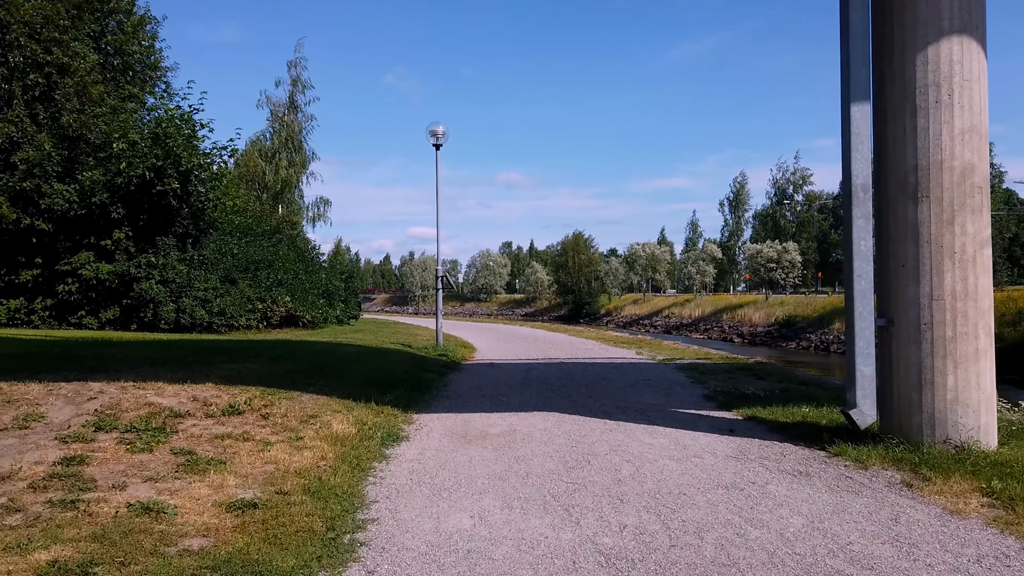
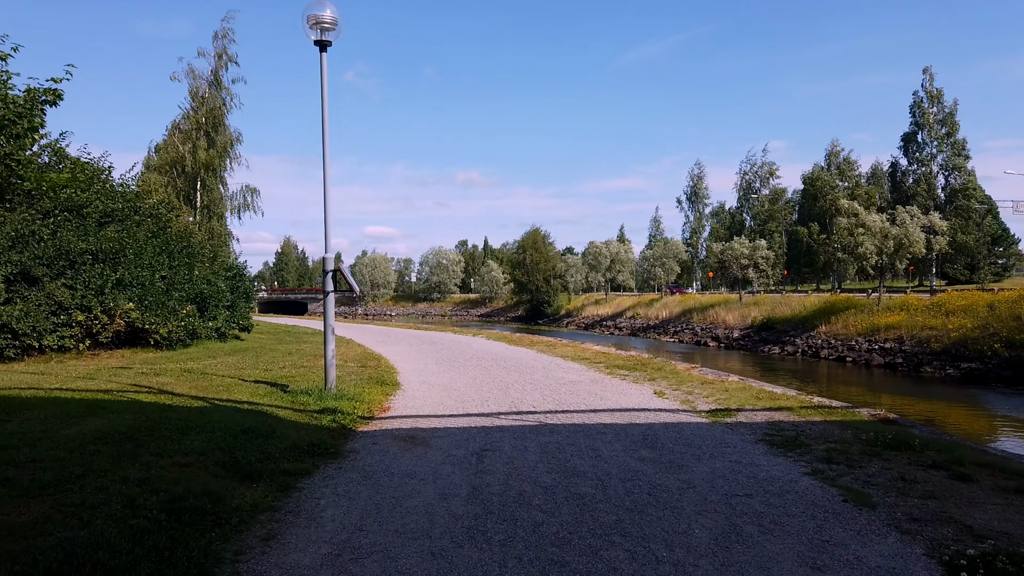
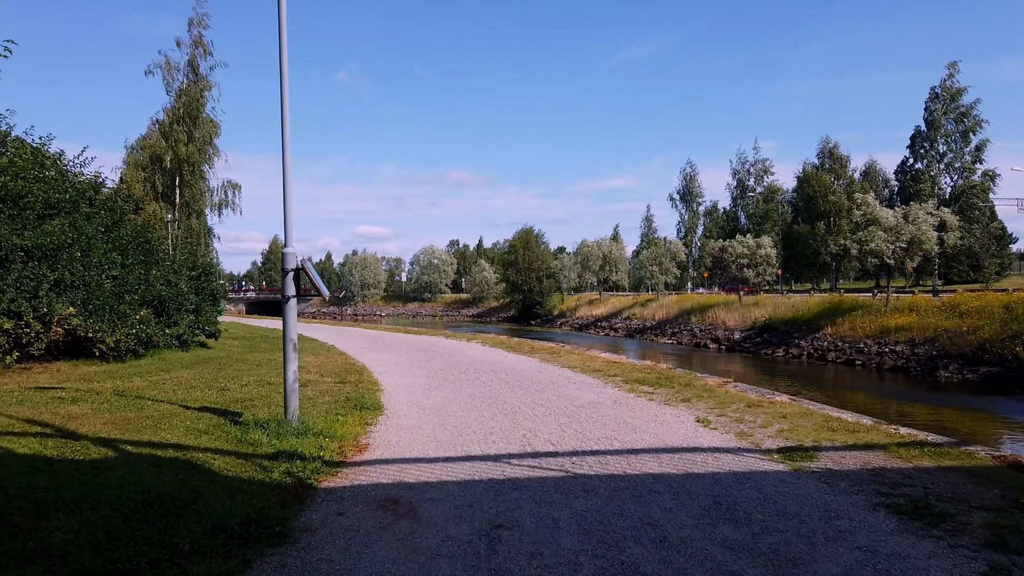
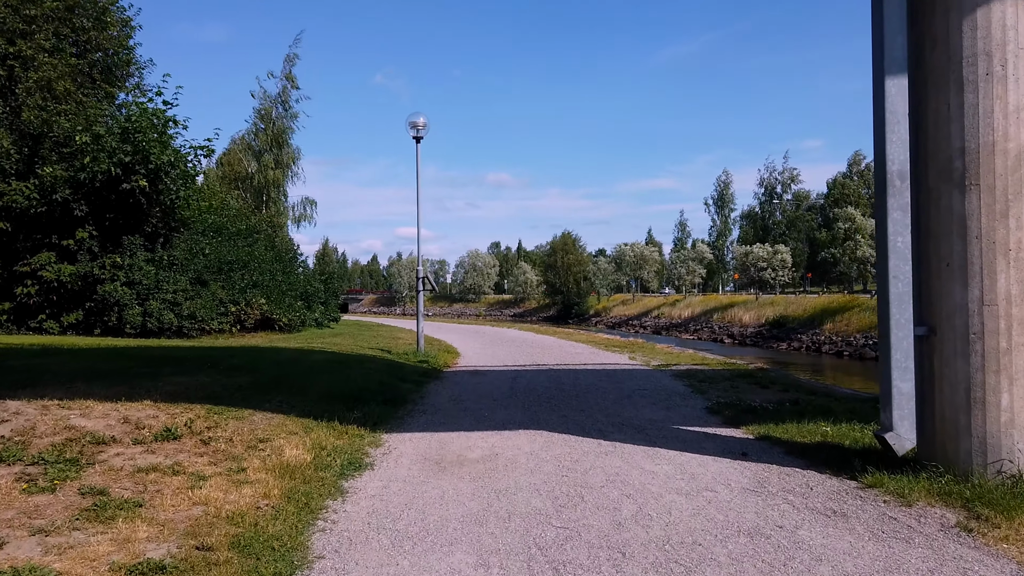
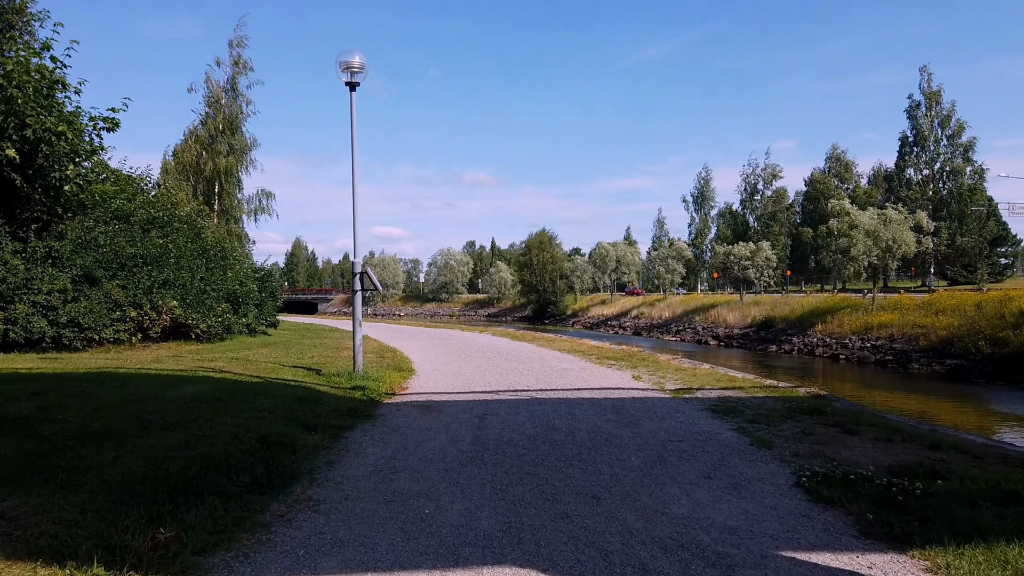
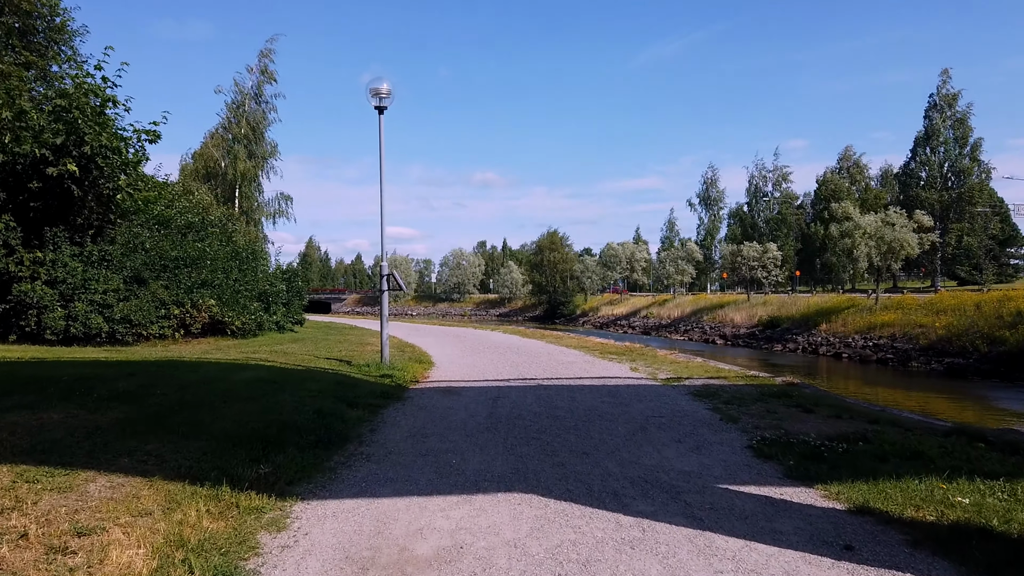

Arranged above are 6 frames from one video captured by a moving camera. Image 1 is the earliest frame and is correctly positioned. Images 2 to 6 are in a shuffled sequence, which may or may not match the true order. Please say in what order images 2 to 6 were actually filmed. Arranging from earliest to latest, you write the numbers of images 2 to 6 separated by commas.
4, 6, 5, 2, 3
